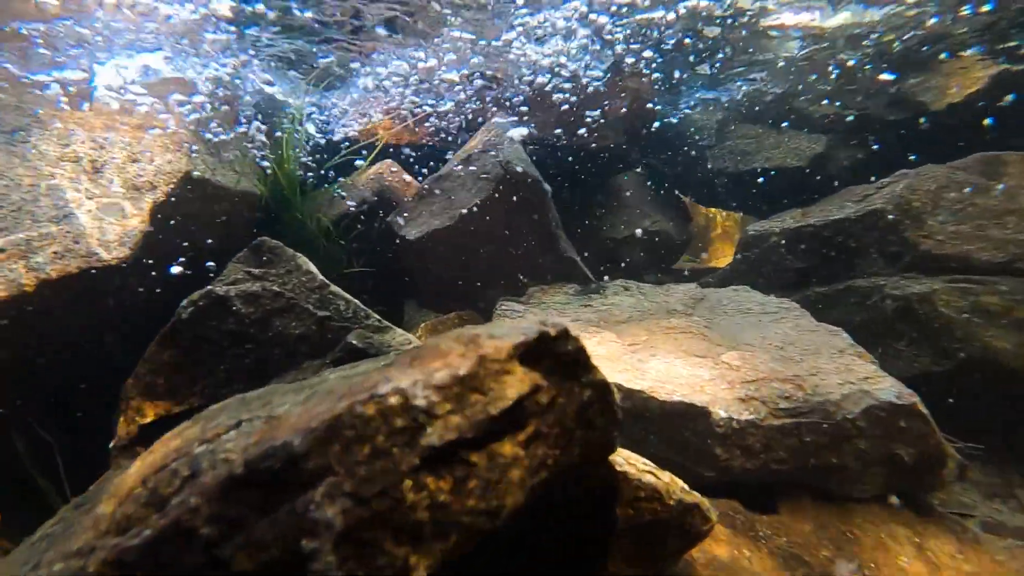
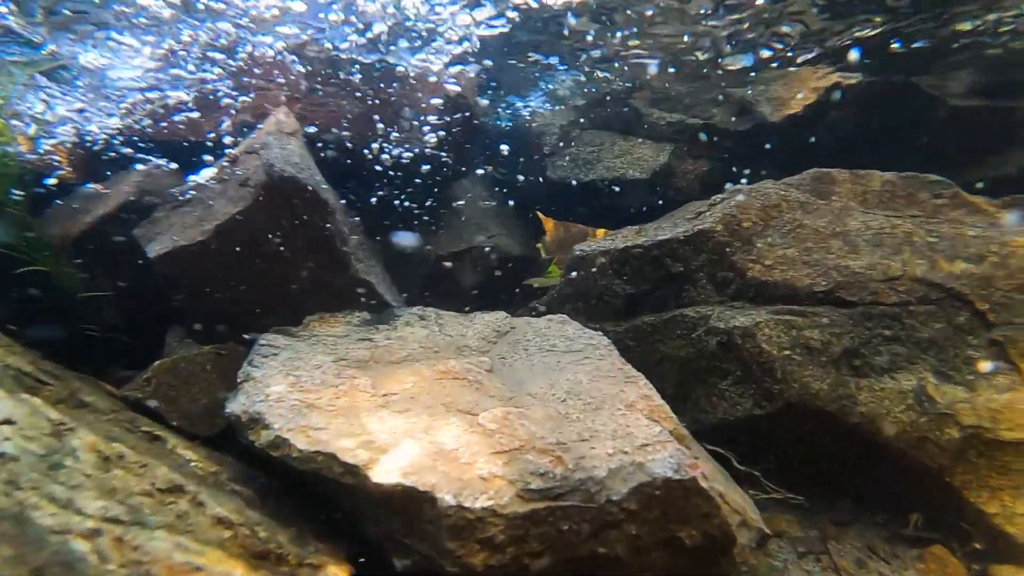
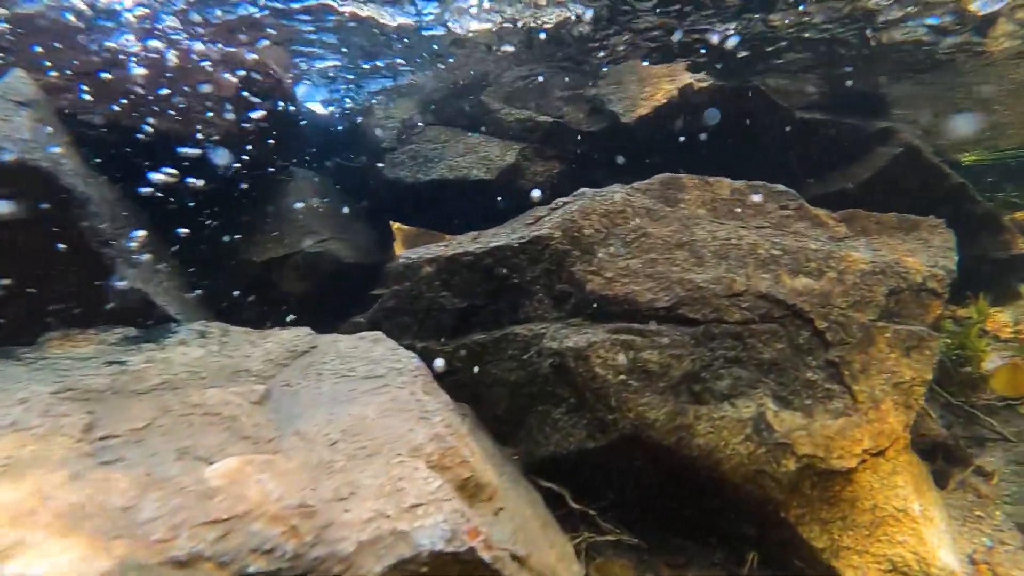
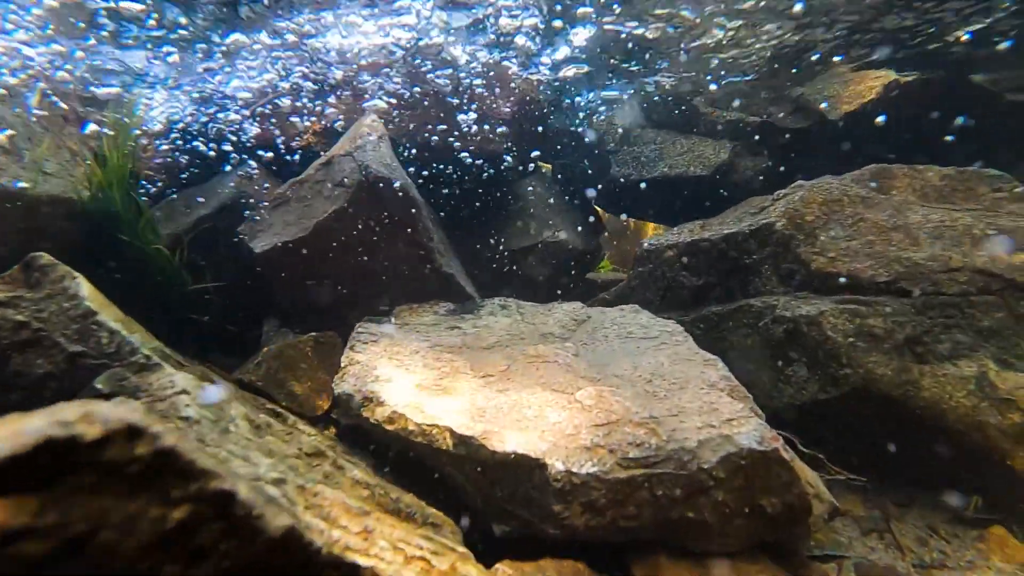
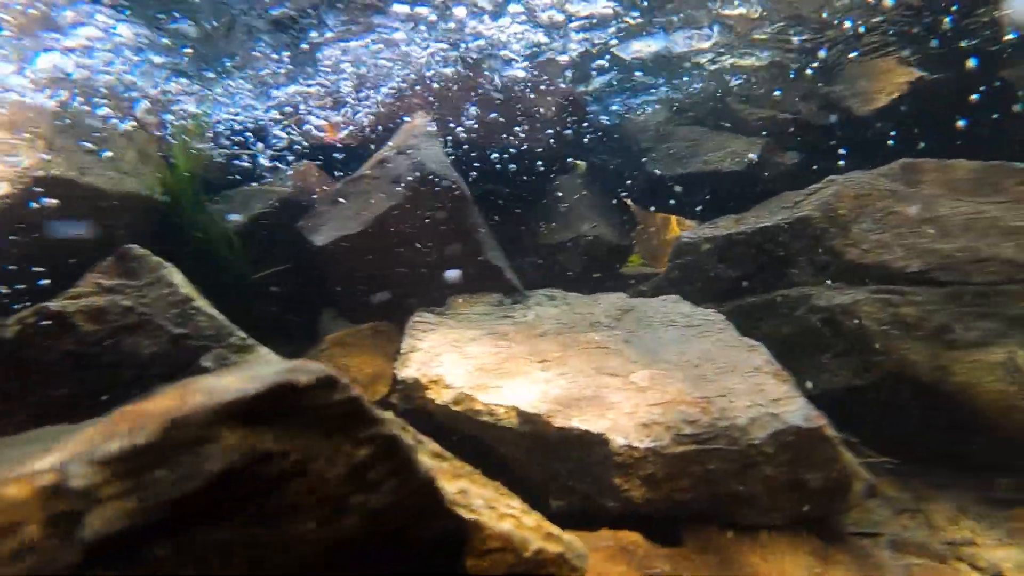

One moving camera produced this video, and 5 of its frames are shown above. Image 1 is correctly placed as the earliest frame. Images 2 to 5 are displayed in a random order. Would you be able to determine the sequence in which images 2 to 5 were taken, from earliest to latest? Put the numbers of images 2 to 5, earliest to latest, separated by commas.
5, 4, 2, 3
